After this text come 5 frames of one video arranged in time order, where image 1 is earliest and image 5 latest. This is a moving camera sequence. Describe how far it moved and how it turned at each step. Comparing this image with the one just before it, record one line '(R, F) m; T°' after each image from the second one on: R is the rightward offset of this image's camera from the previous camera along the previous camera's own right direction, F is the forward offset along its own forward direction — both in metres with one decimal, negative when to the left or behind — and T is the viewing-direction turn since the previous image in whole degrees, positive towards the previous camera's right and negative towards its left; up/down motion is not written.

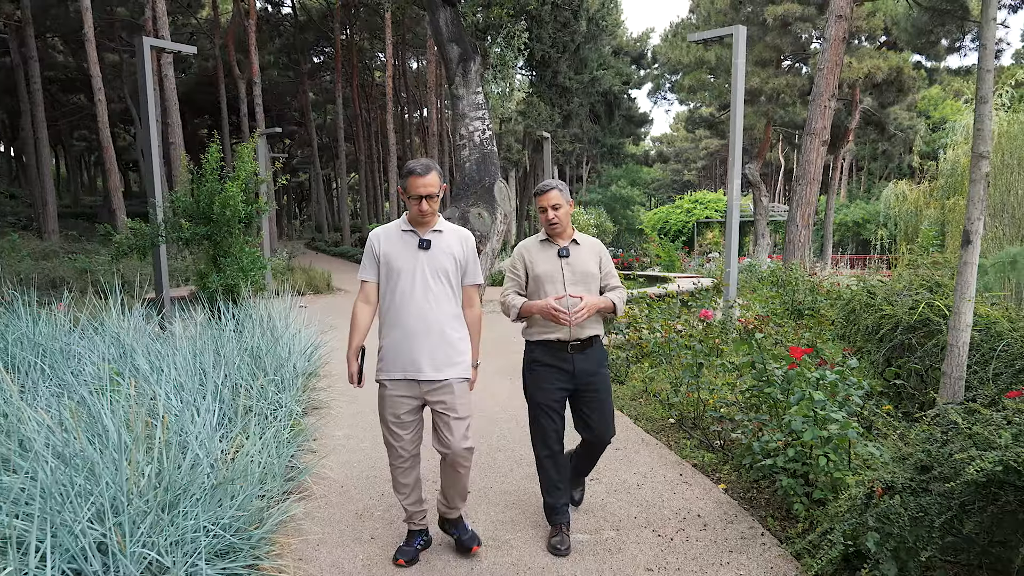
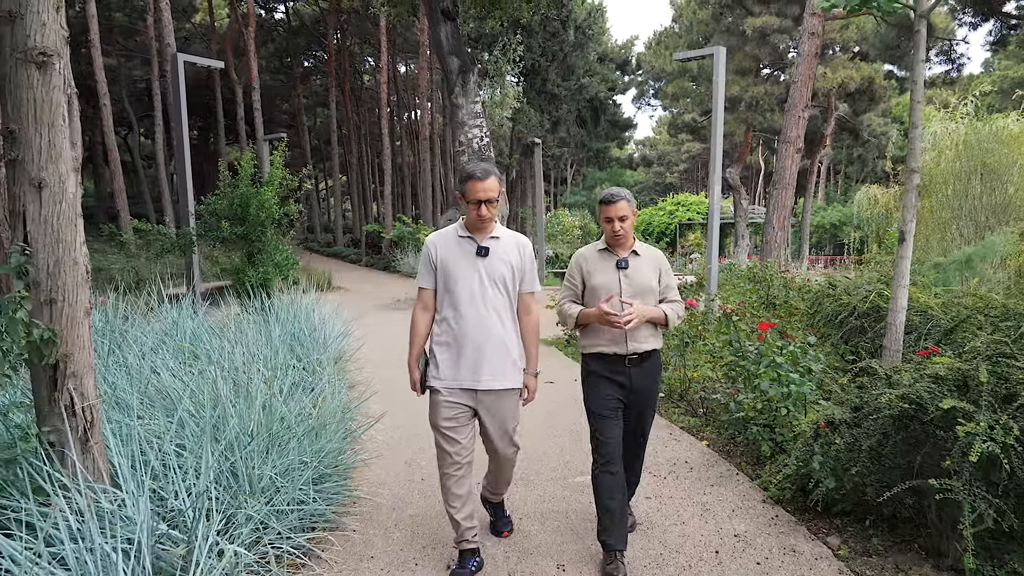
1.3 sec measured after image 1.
(-0.2, -0.7) m; +1°
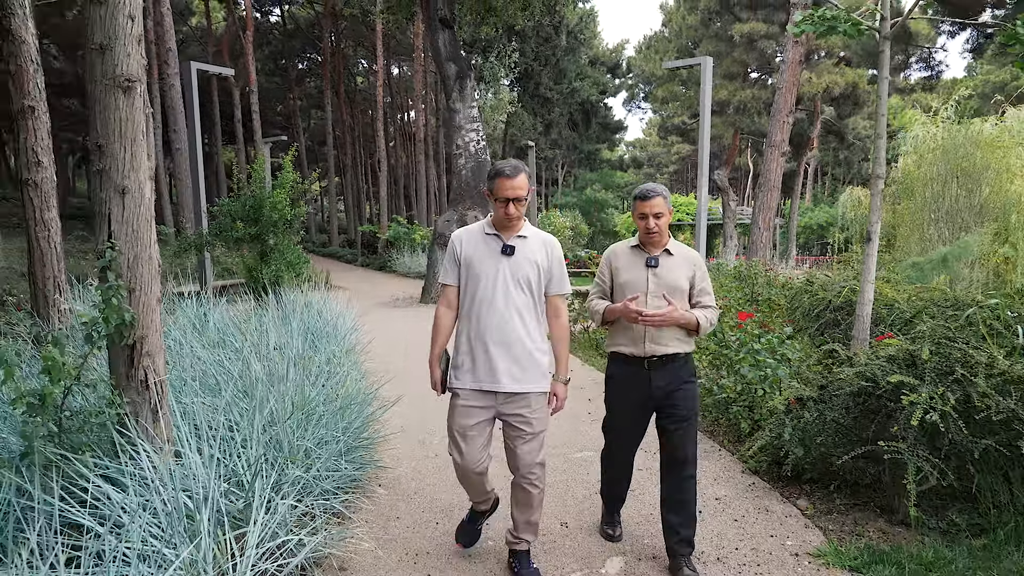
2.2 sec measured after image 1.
(-0.1, -0.4) m; +1°
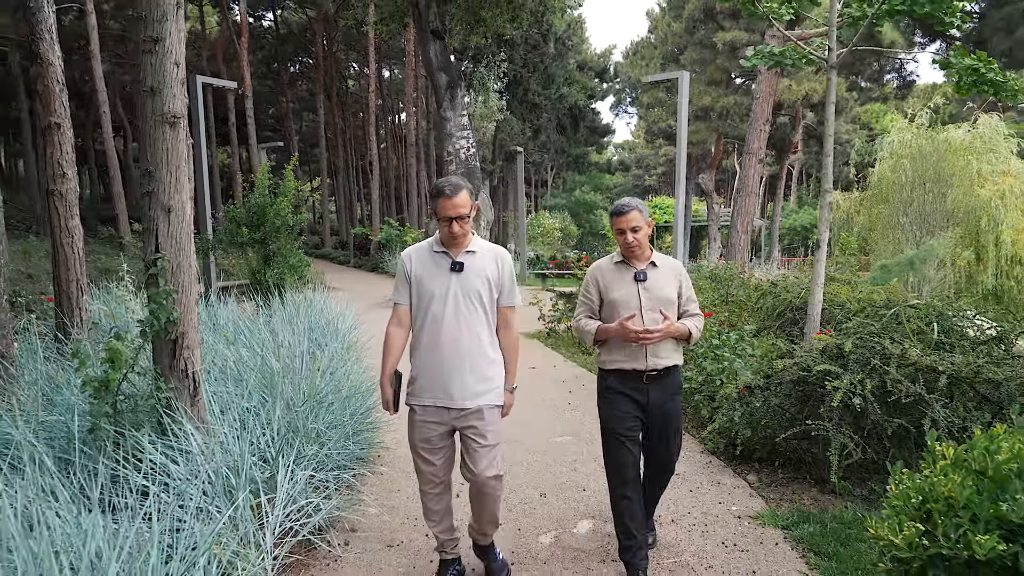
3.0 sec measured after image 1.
(0.0, -0.5) m; +1°
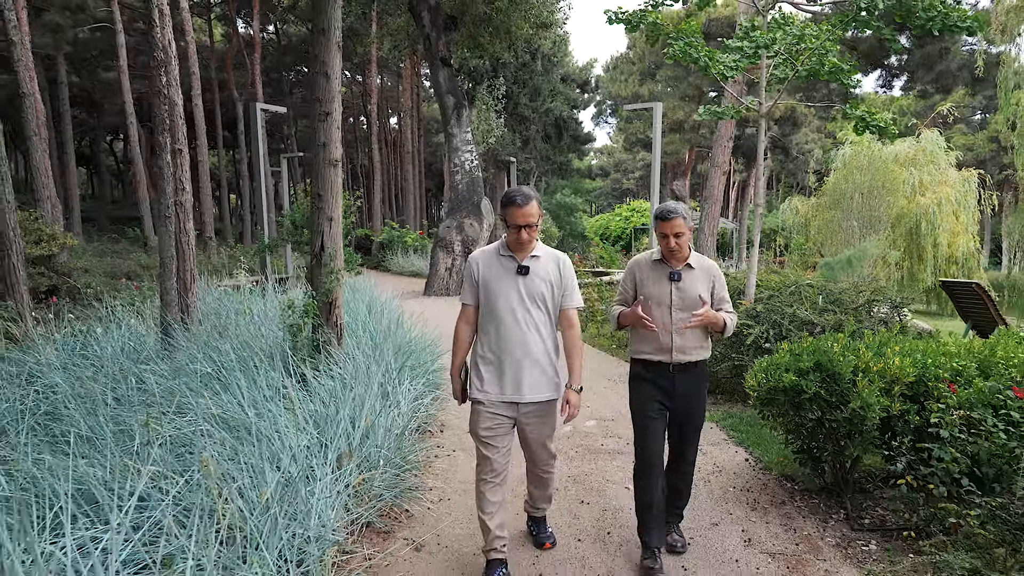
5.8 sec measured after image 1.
(-0.3, -1.7) m; +2°
